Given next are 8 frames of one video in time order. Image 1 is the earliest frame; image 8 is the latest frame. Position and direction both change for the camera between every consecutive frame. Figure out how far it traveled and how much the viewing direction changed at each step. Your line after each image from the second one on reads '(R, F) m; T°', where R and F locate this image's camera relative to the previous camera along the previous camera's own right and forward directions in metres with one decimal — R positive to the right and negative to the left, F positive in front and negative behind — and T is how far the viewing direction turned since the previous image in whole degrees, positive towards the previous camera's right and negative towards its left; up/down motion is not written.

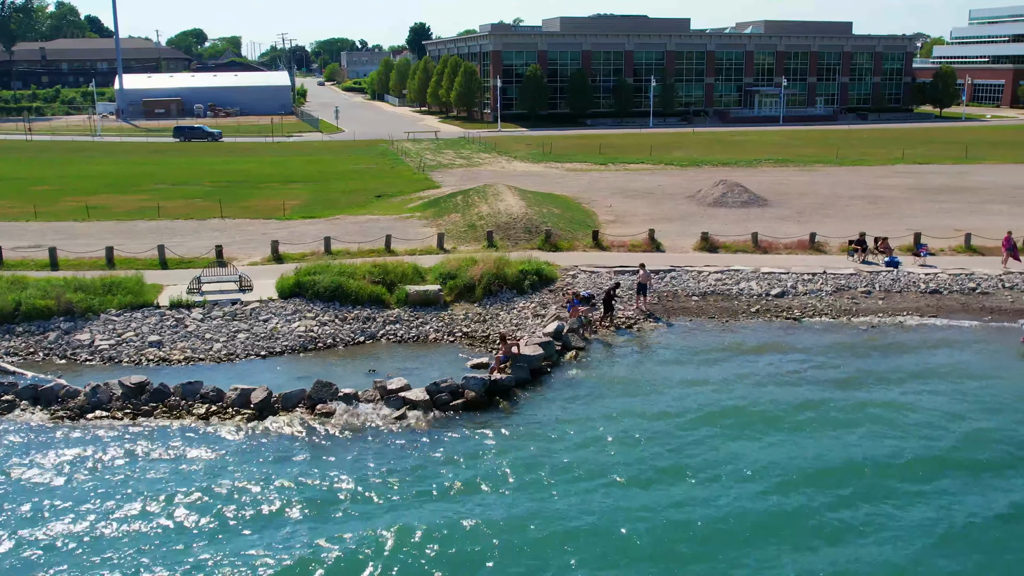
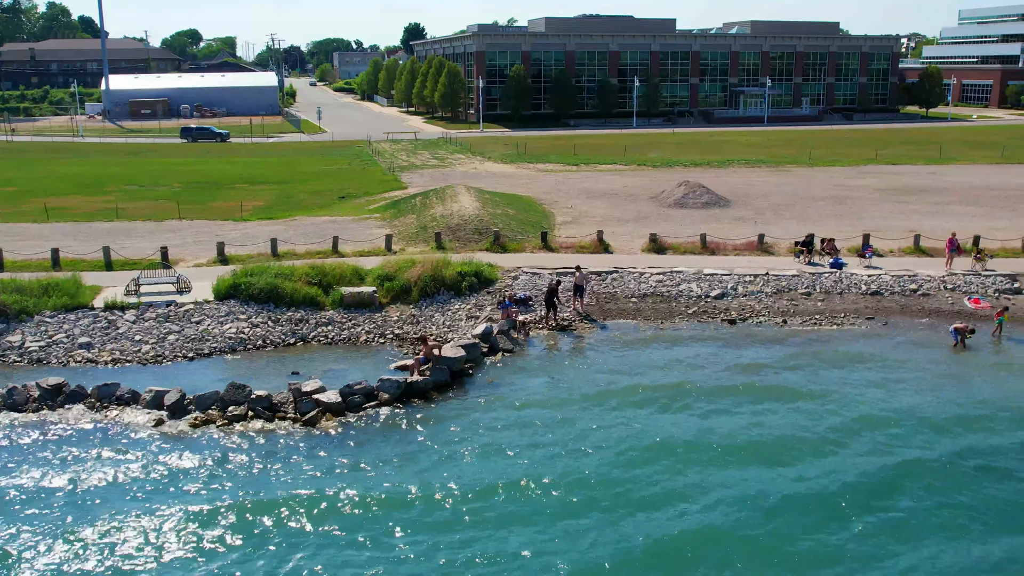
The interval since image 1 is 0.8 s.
(+1.9, +0.1) m; 0°
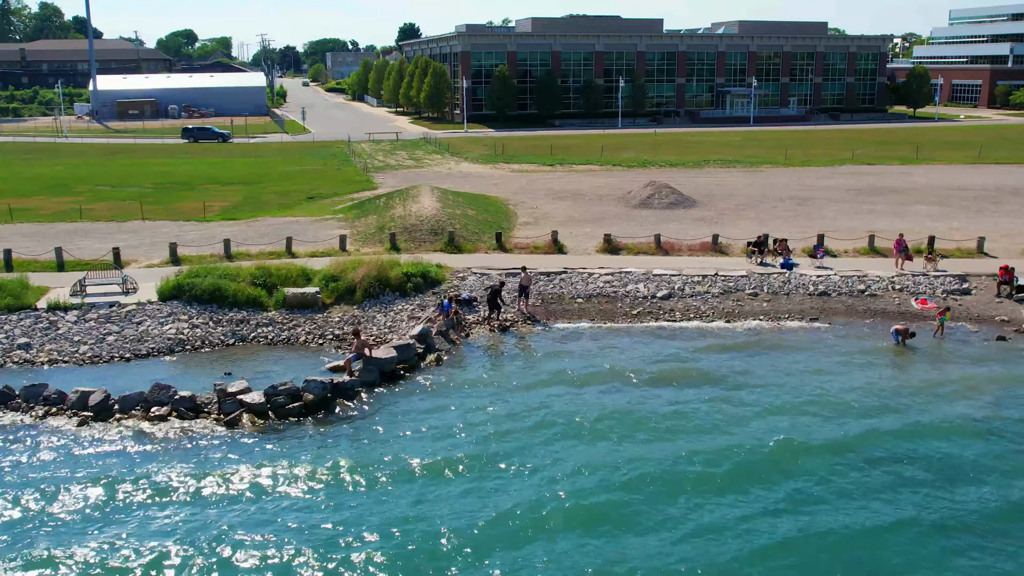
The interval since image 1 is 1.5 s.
(+1.6, 0.0) m; 0°
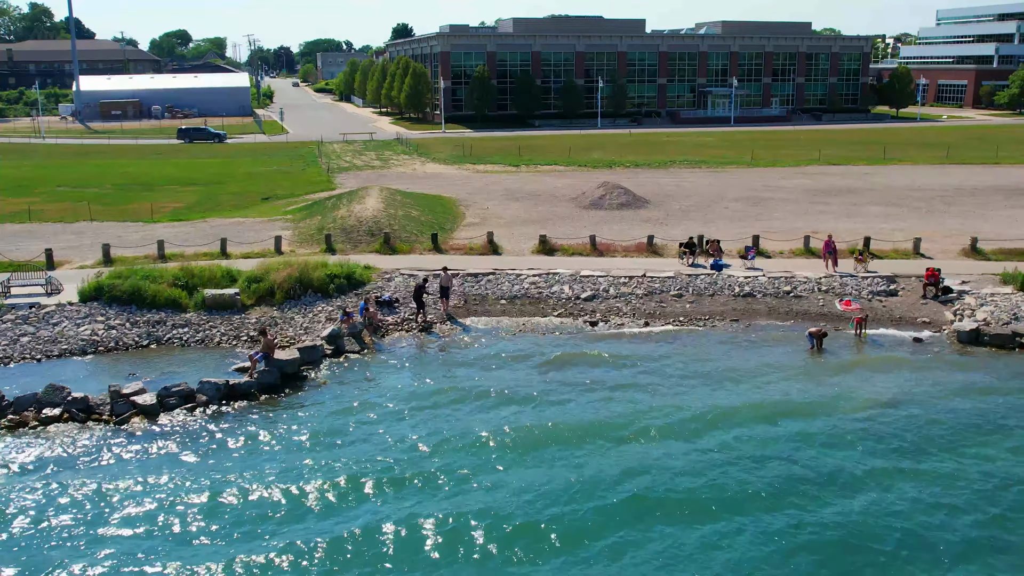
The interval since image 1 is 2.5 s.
(+2.3, 0.0) m; 0°
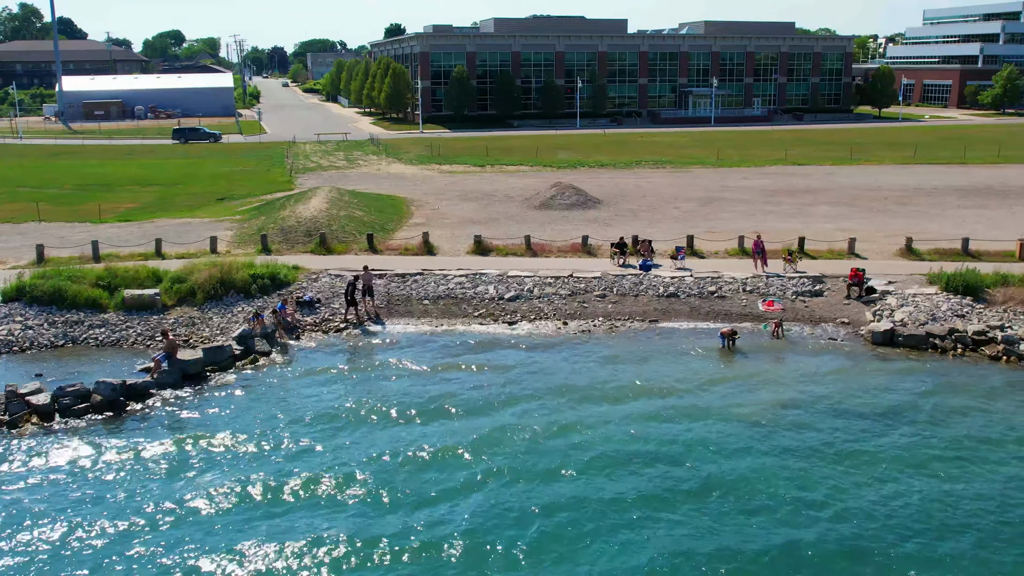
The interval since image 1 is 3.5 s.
(+2.3, 0.0) m; 0°
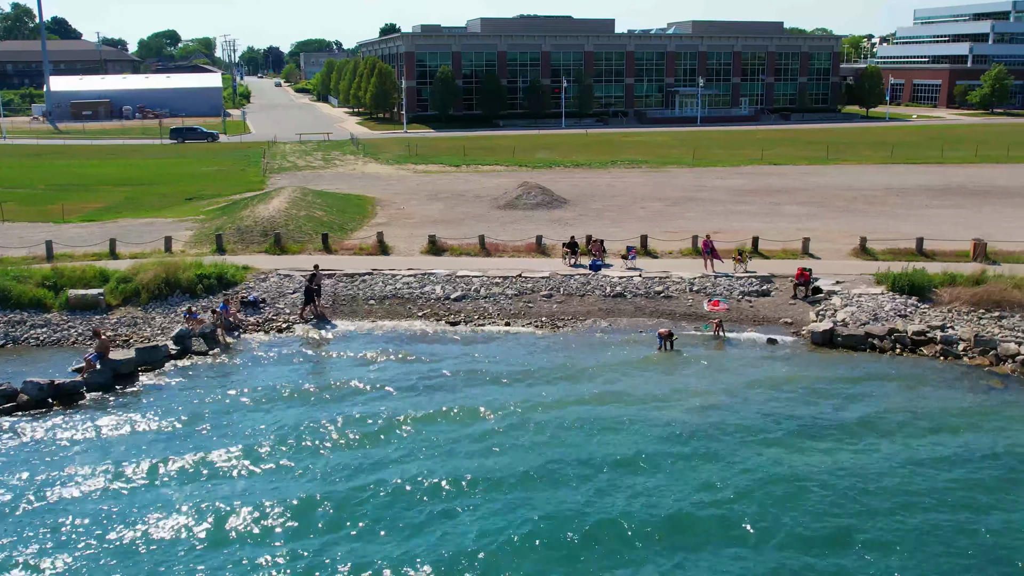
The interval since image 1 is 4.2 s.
(+1.6, 0.0) m; 0°
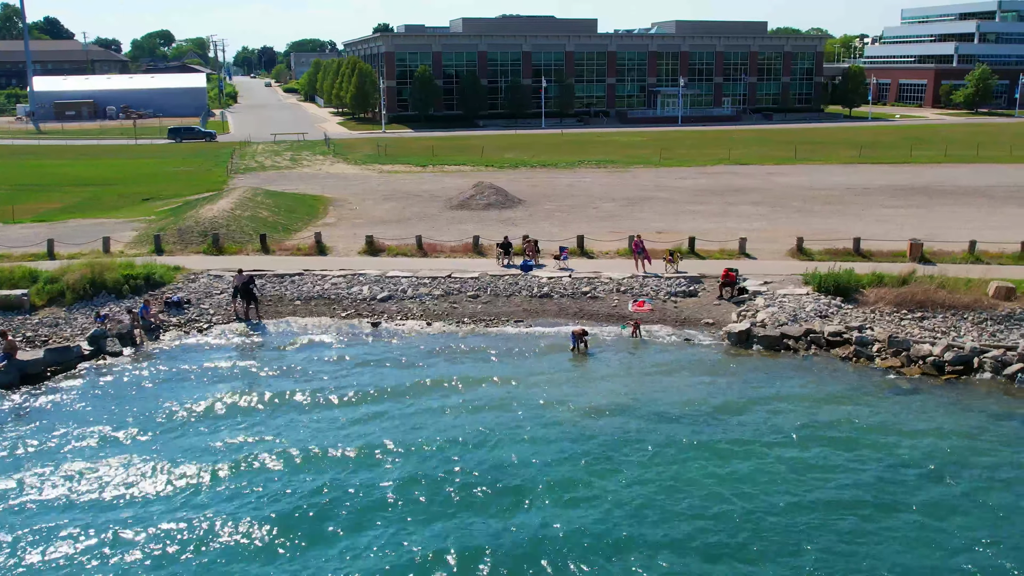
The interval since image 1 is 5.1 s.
(+2.3, -0.1) m; 0°
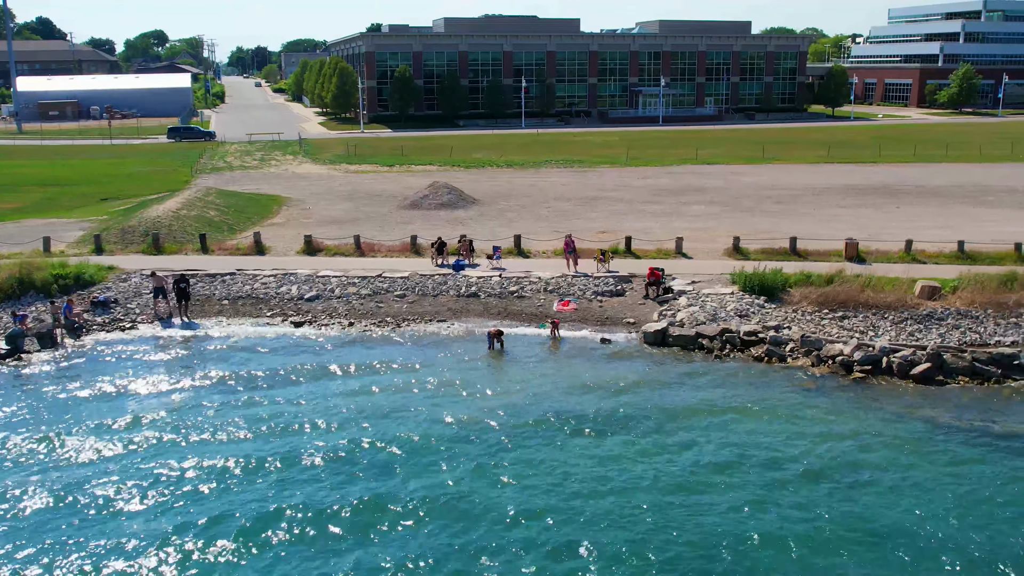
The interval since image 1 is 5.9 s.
(+2.3, -0.2) m; 0°
